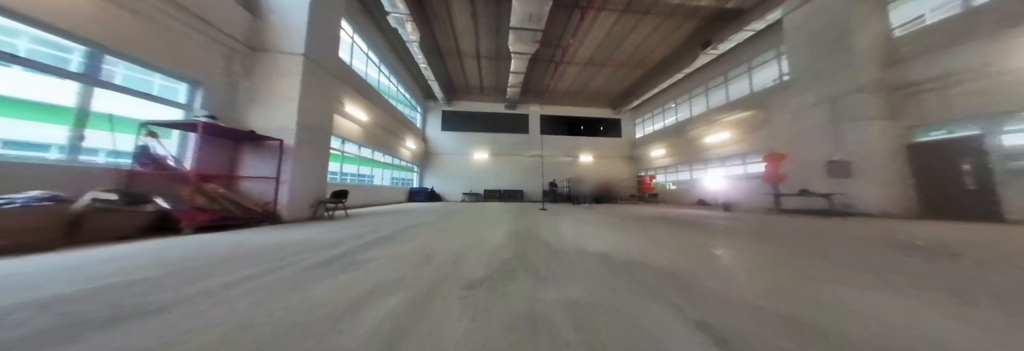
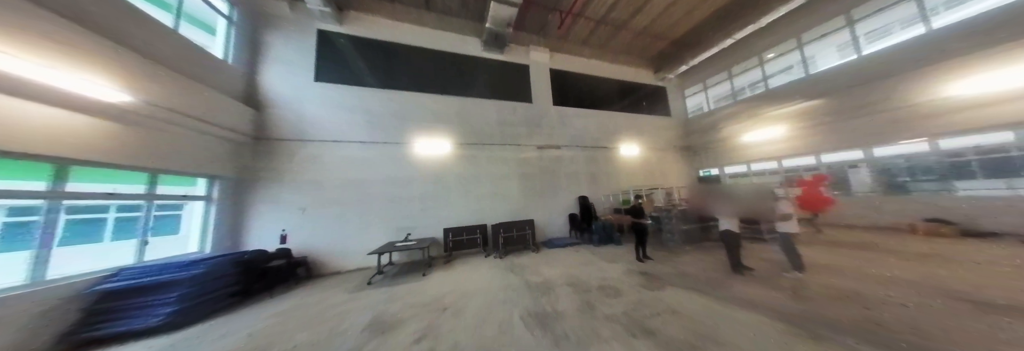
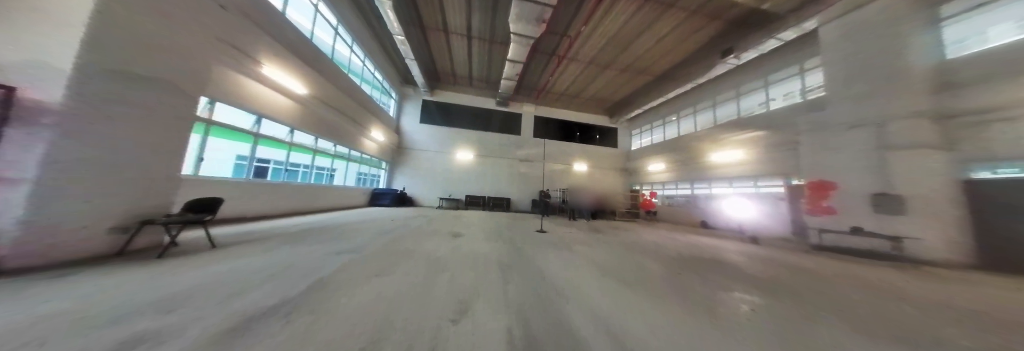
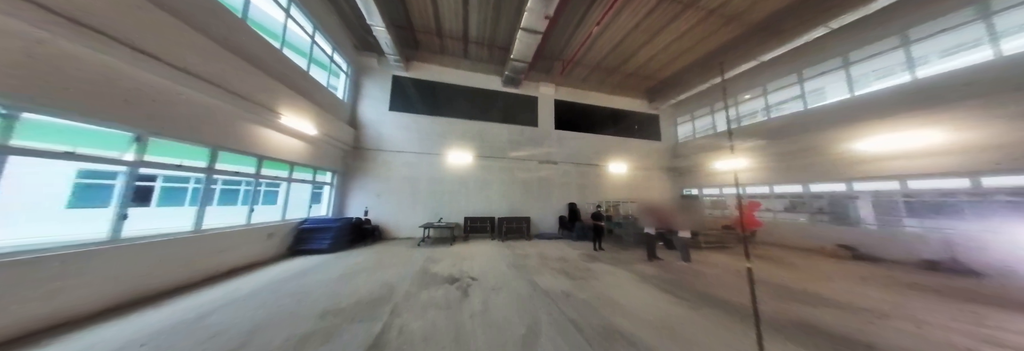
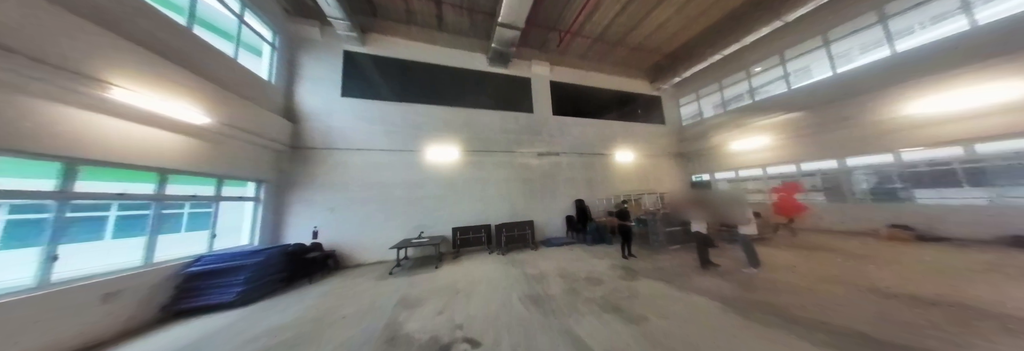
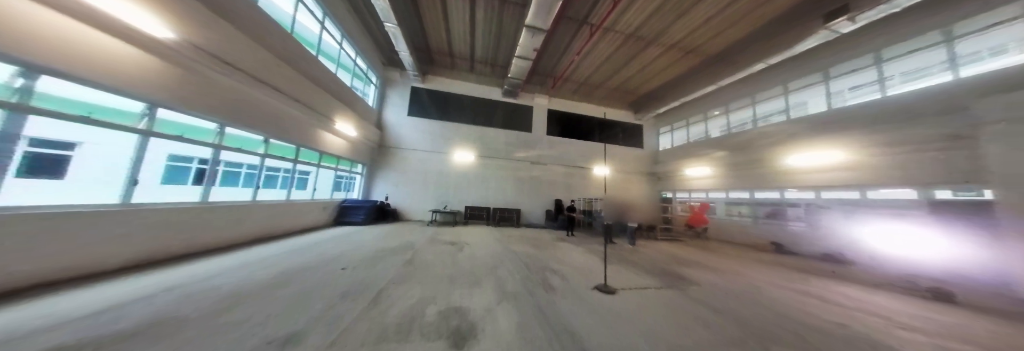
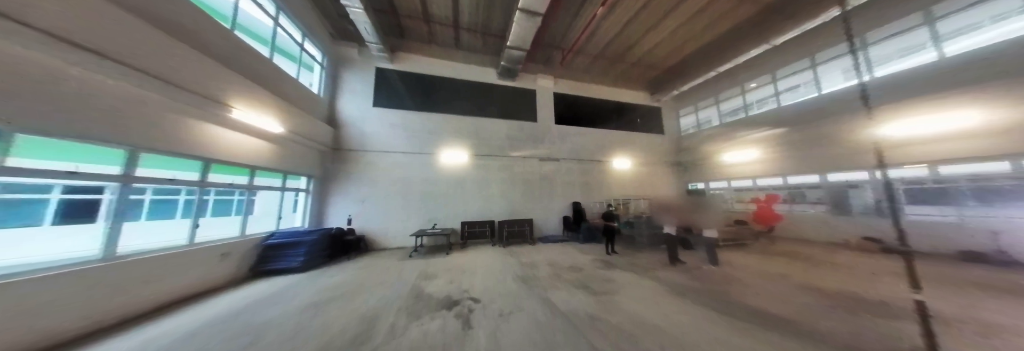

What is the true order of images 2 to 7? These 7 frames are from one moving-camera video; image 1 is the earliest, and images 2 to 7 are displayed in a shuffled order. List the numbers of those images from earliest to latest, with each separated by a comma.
3, 6, 4, 7, 5, 2
